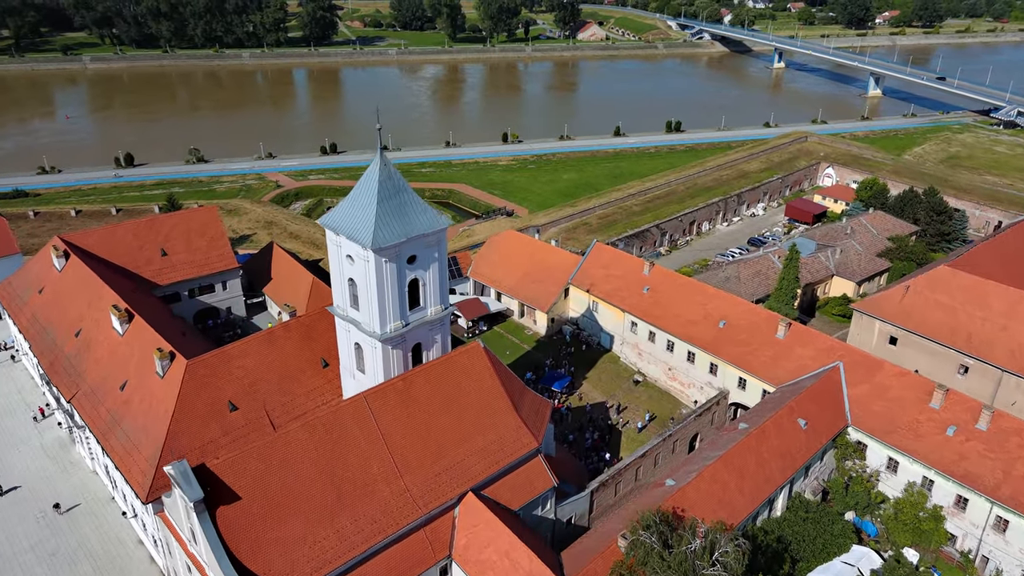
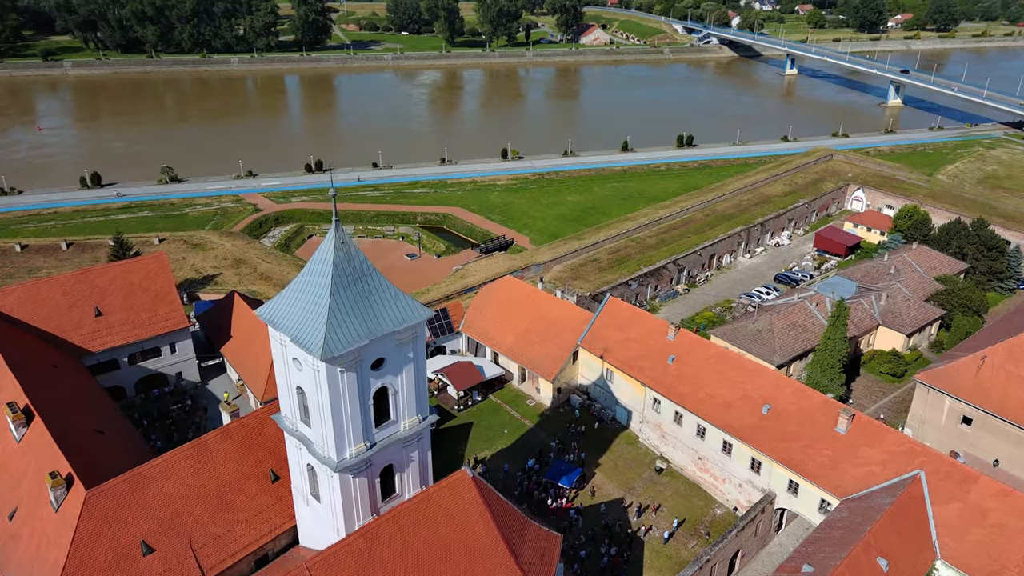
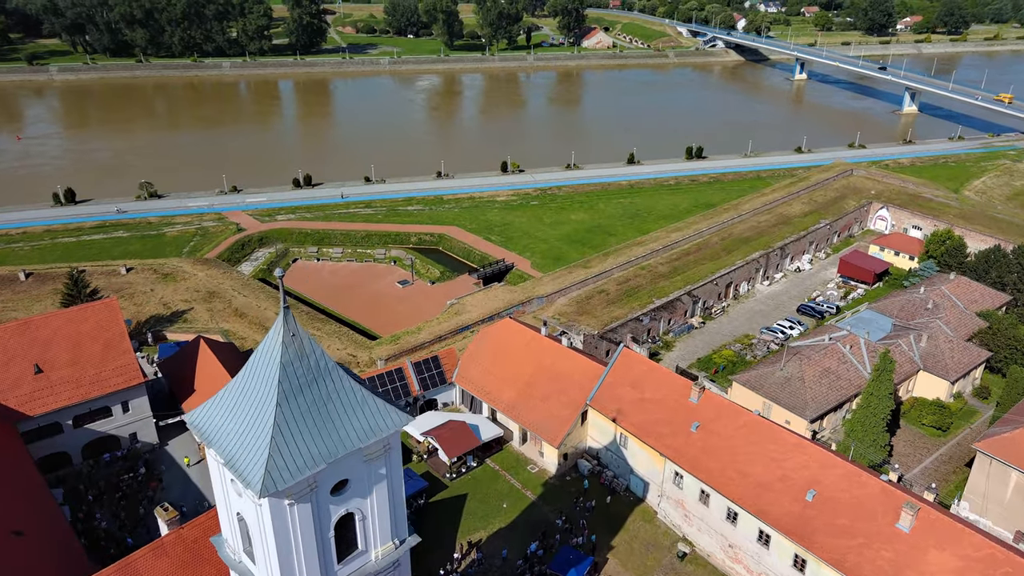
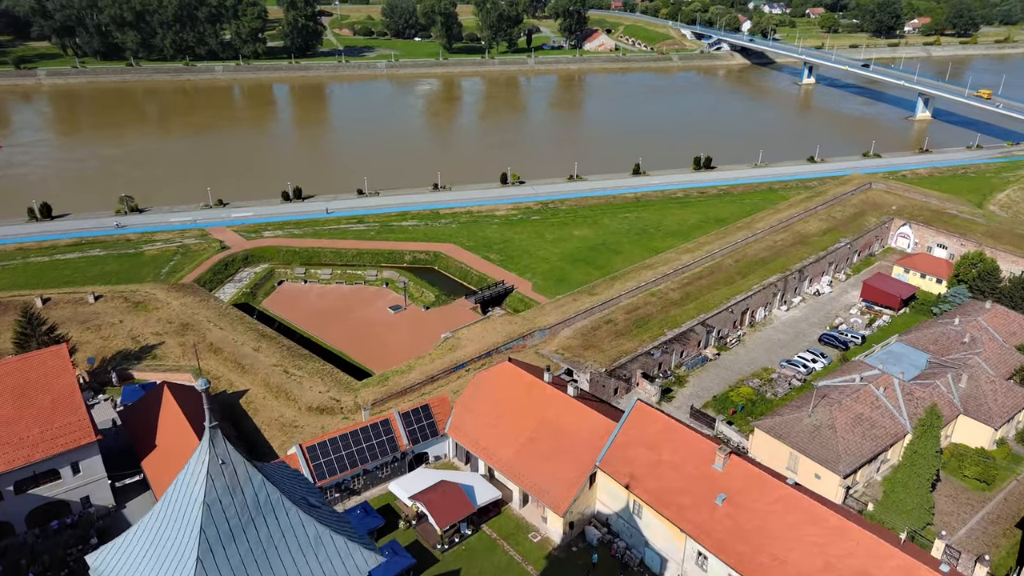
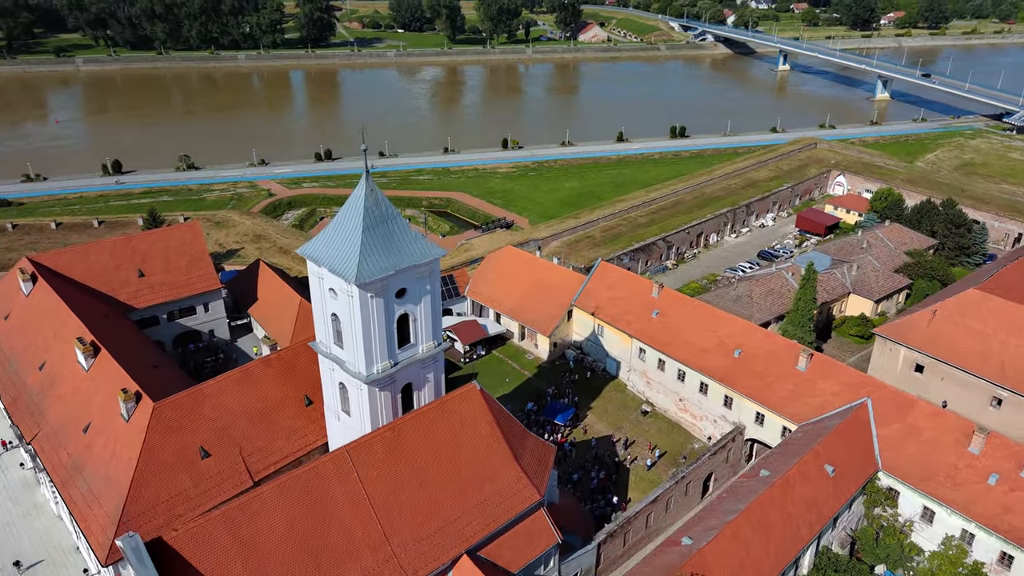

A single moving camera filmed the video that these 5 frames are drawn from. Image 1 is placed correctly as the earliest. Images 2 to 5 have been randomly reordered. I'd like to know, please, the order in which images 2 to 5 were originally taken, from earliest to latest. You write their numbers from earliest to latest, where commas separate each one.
5, 2, 3, 4
